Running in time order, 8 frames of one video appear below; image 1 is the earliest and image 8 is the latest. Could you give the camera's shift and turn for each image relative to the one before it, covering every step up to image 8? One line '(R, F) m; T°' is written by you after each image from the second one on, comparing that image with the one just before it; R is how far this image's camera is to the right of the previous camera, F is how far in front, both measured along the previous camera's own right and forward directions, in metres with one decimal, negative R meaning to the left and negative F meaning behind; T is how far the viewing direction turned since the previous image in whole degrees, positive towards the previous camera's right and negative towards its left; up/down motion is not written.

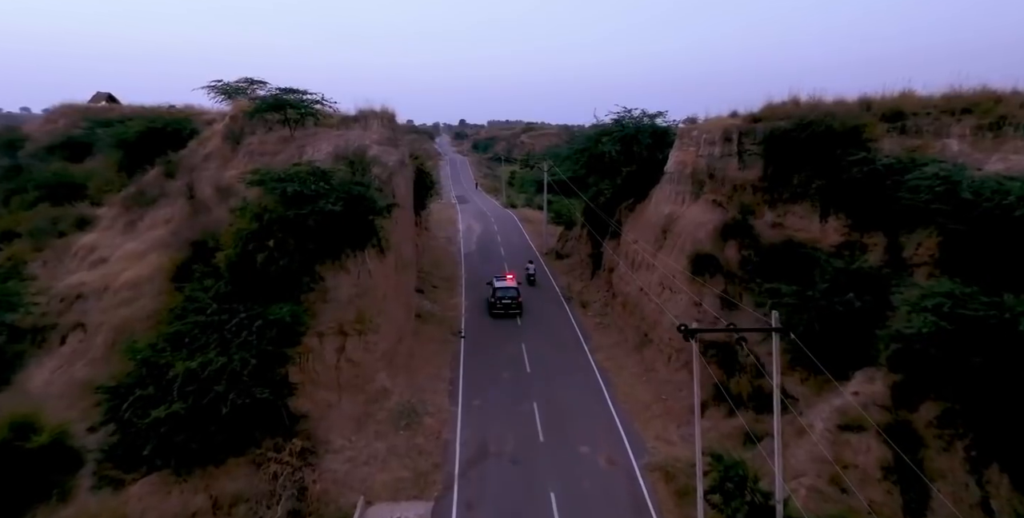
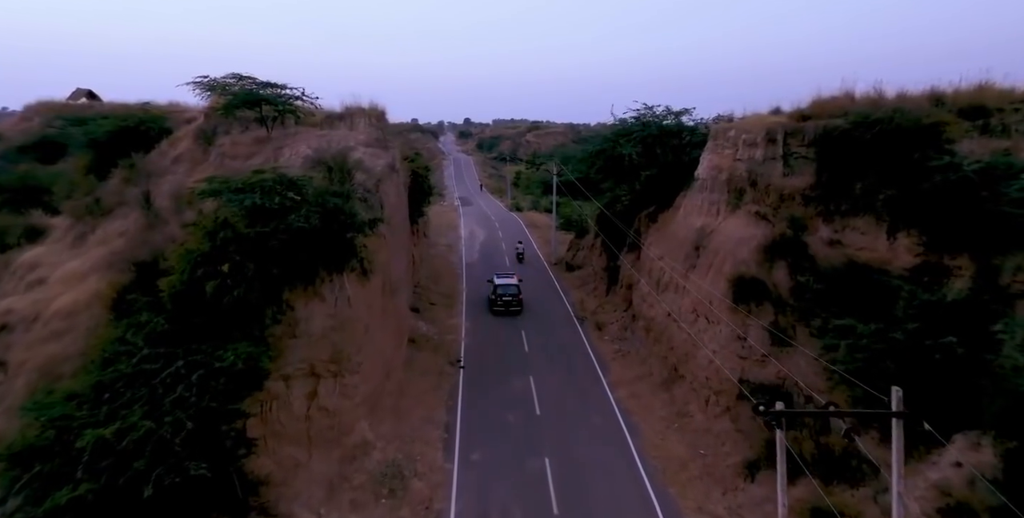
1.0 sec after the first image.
(-0.1, +3.5) m; 0°
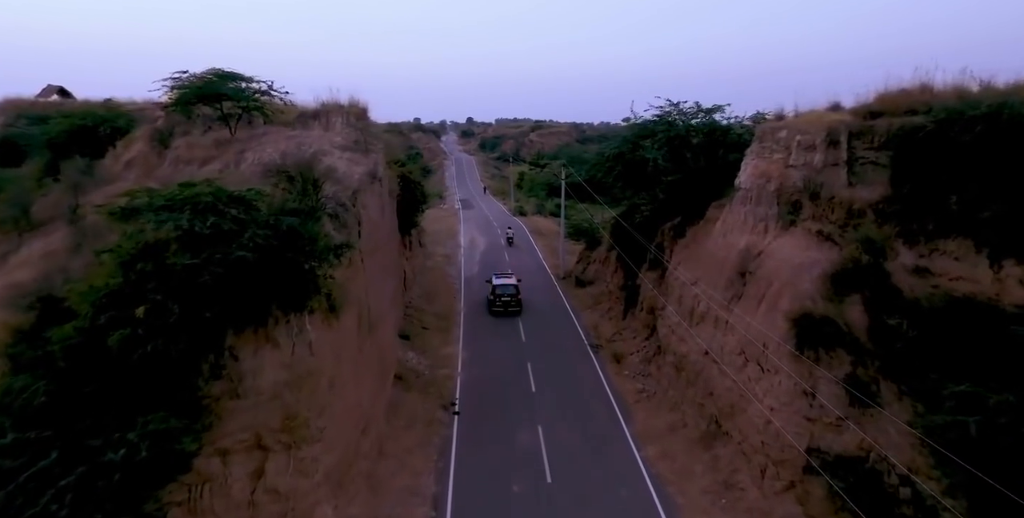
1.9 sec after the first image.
(0.0, +3.7) m; 0°
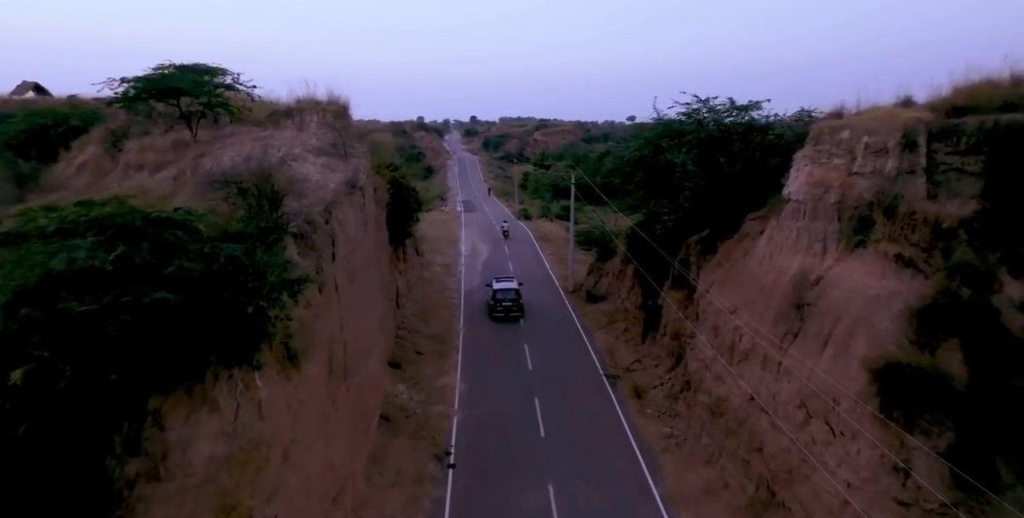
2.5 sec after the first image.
(0.0, +3.0) m; 0°
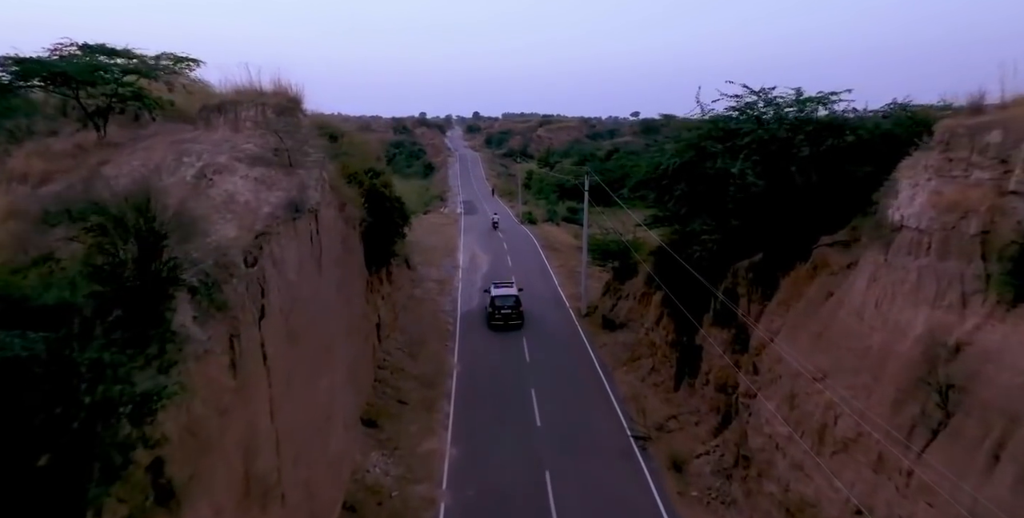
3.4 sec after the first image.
(0.0, +4.4) m; 0°
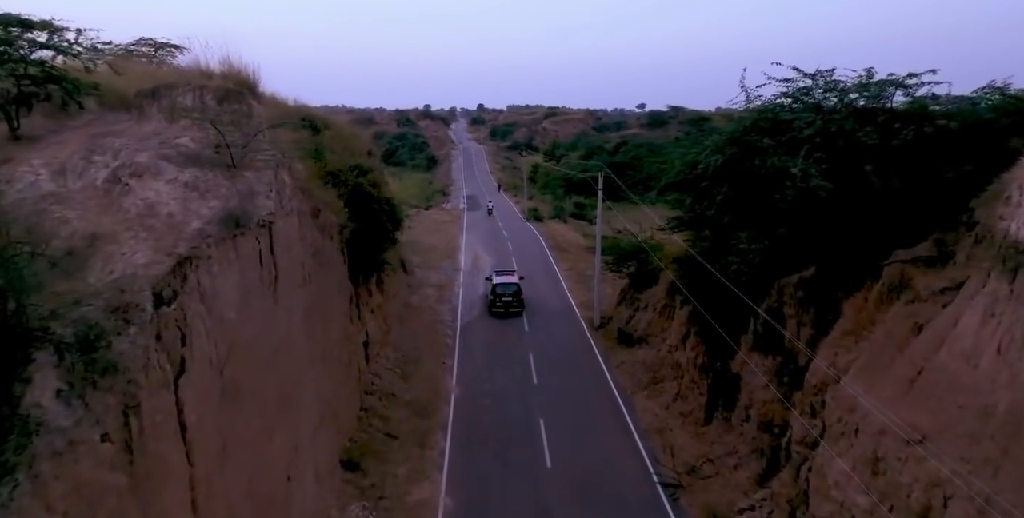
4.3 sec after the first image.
(0.0, +2.7) m; 0°
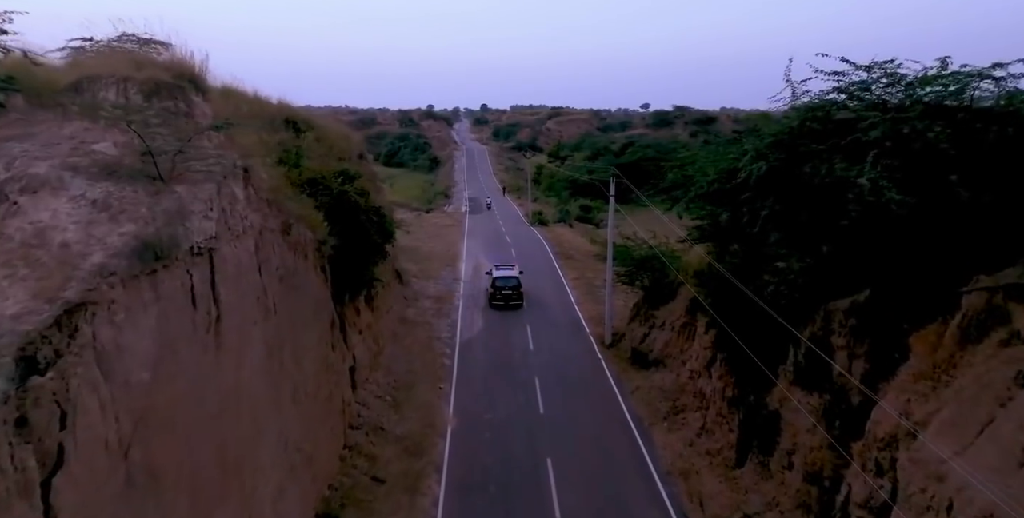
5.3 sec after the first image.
(0.0, +2.1) m; 0°
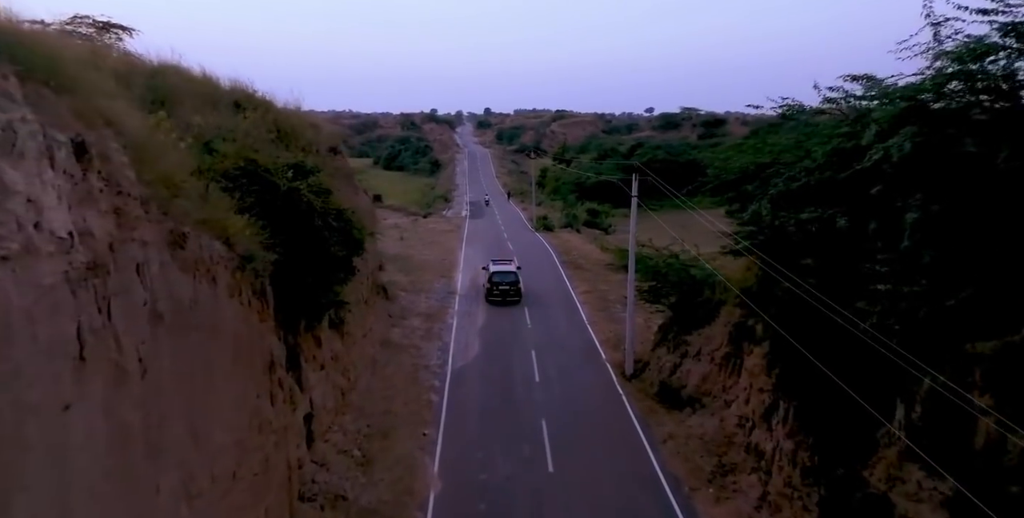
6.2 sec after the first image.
(+0.1, +3.9) m; 0°
